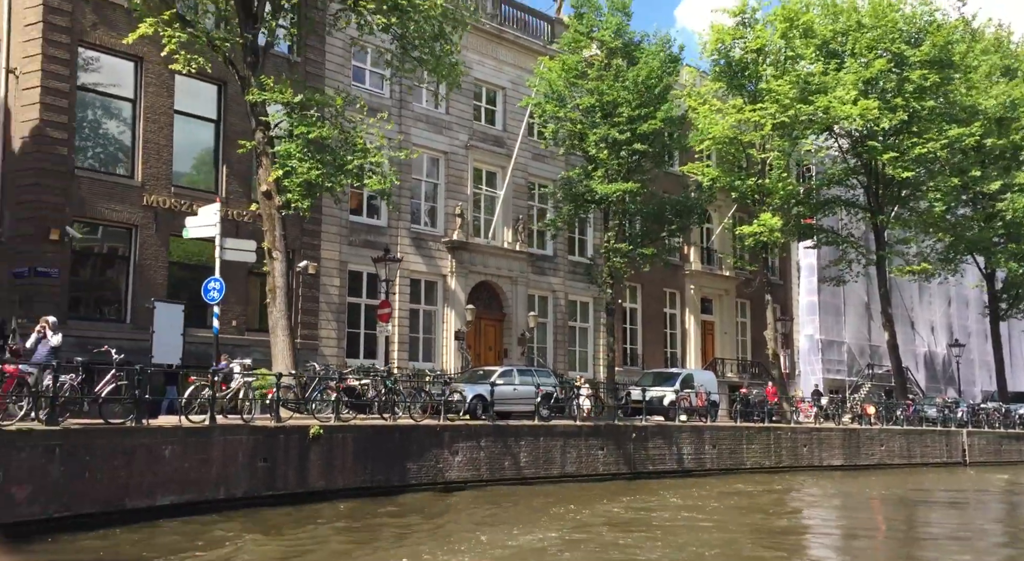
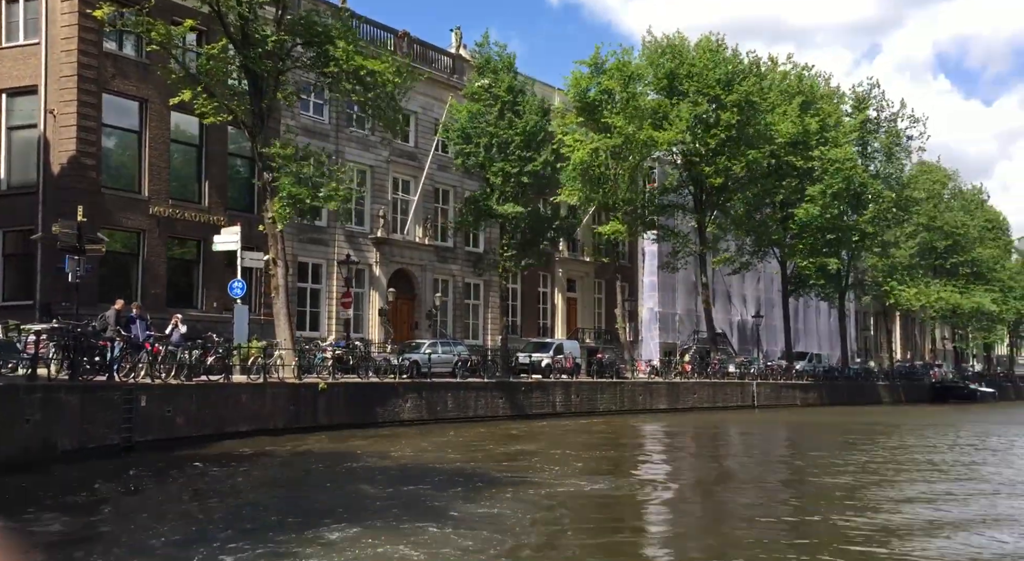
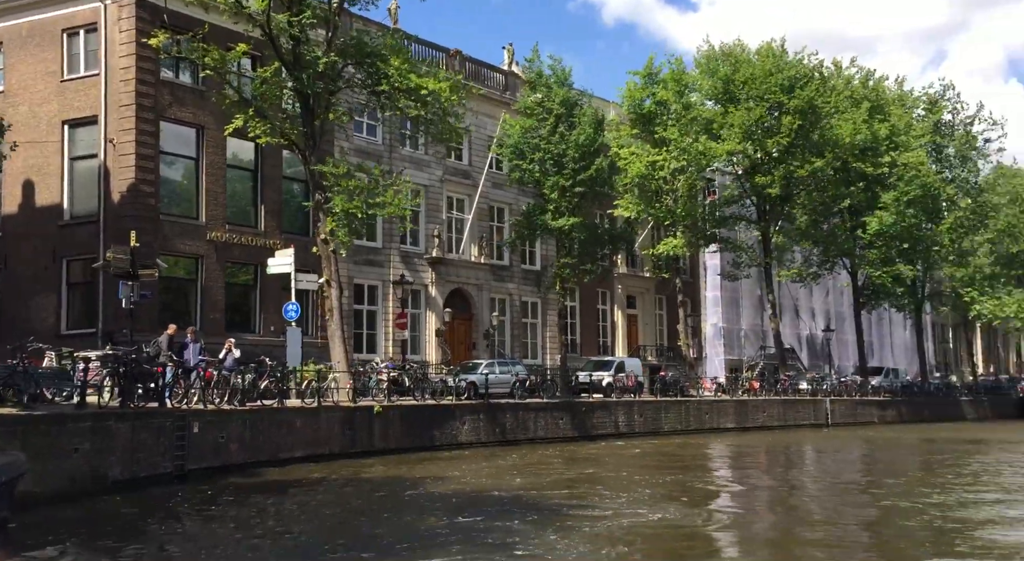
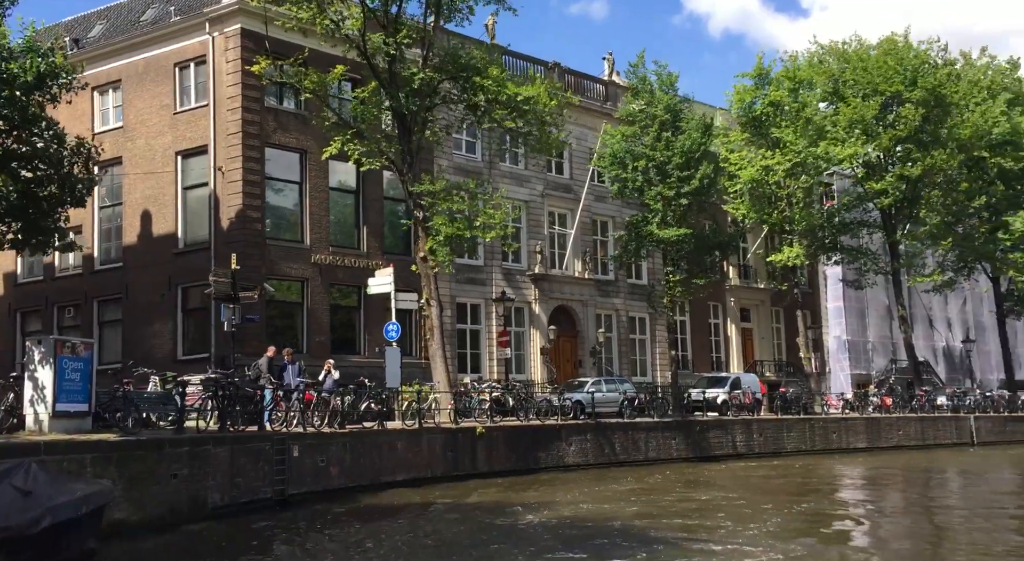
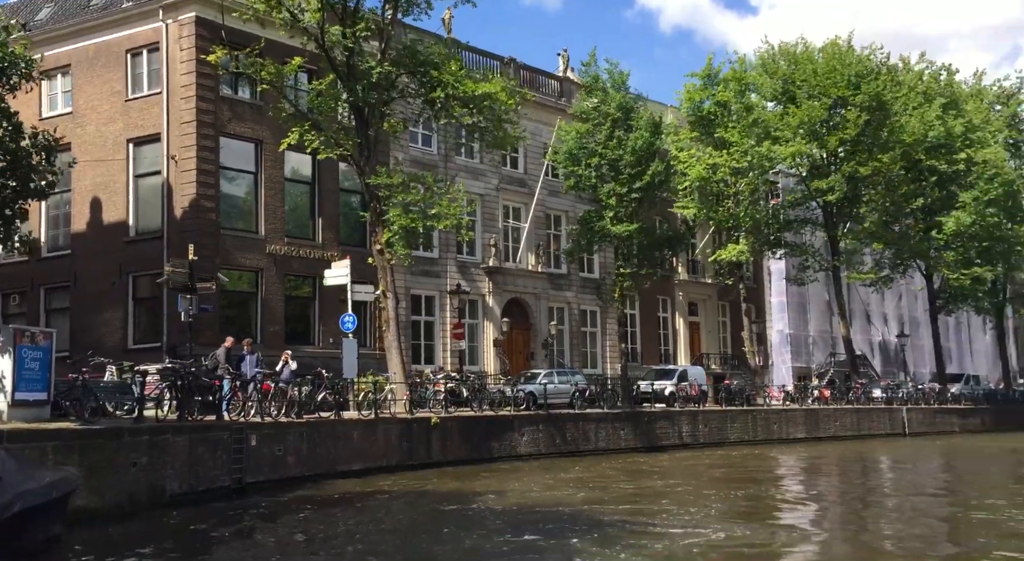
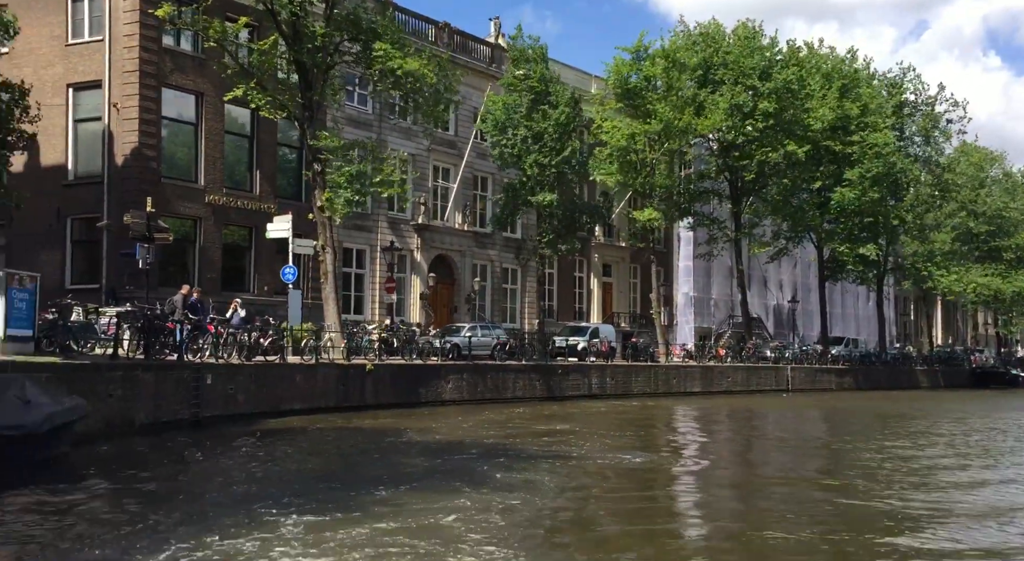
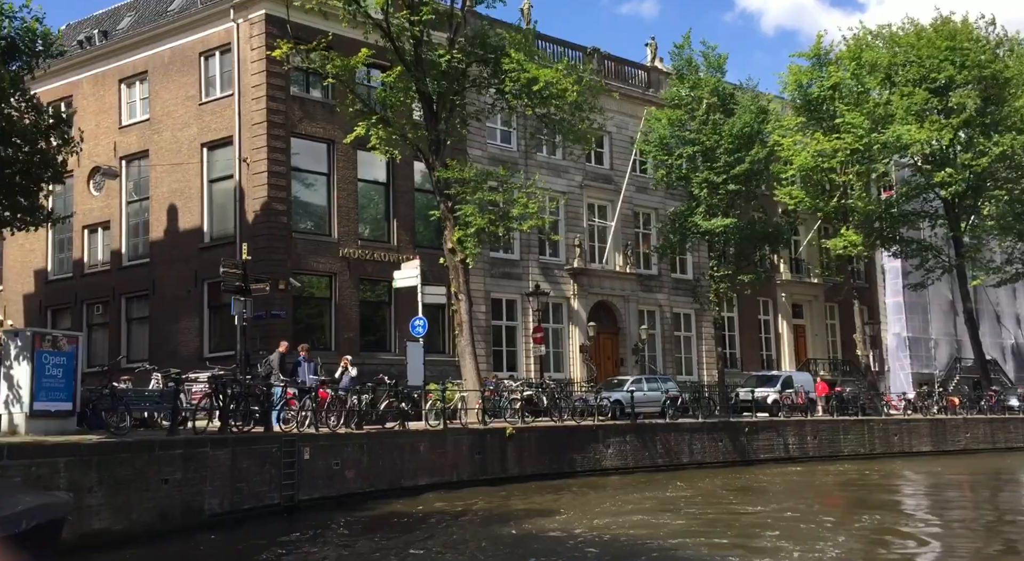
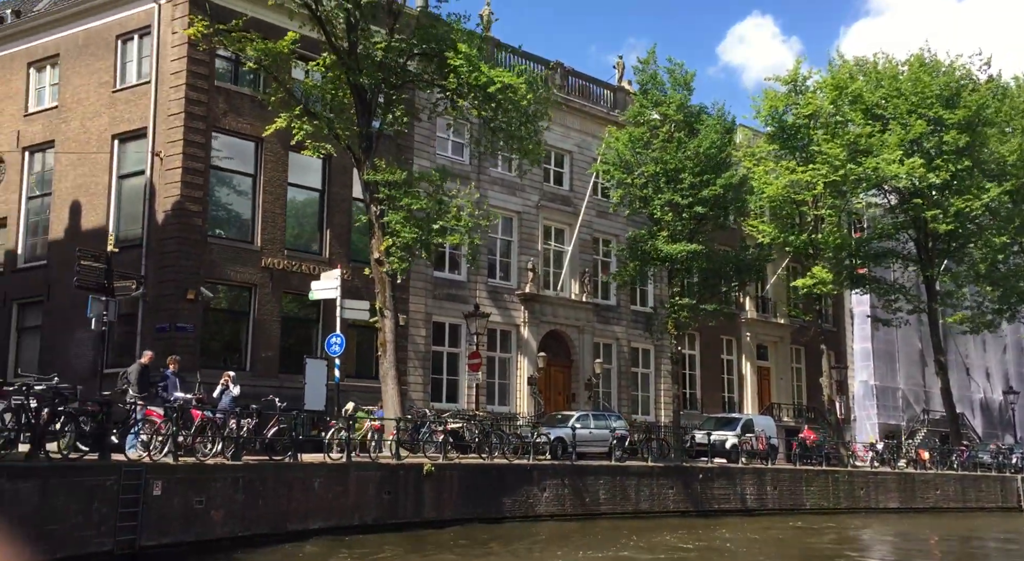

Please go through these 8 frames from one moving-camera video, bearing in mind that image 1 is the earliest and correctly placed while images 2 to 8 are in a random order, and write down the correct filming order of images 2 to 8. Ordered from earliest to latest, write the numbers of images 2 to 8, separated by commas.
8, 7, 4, 5, 3, 2, 6
